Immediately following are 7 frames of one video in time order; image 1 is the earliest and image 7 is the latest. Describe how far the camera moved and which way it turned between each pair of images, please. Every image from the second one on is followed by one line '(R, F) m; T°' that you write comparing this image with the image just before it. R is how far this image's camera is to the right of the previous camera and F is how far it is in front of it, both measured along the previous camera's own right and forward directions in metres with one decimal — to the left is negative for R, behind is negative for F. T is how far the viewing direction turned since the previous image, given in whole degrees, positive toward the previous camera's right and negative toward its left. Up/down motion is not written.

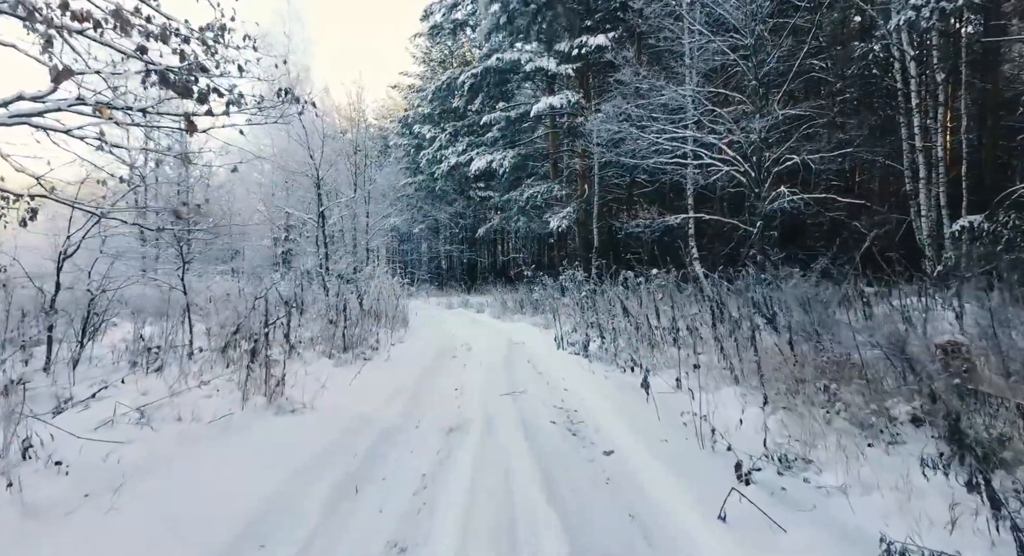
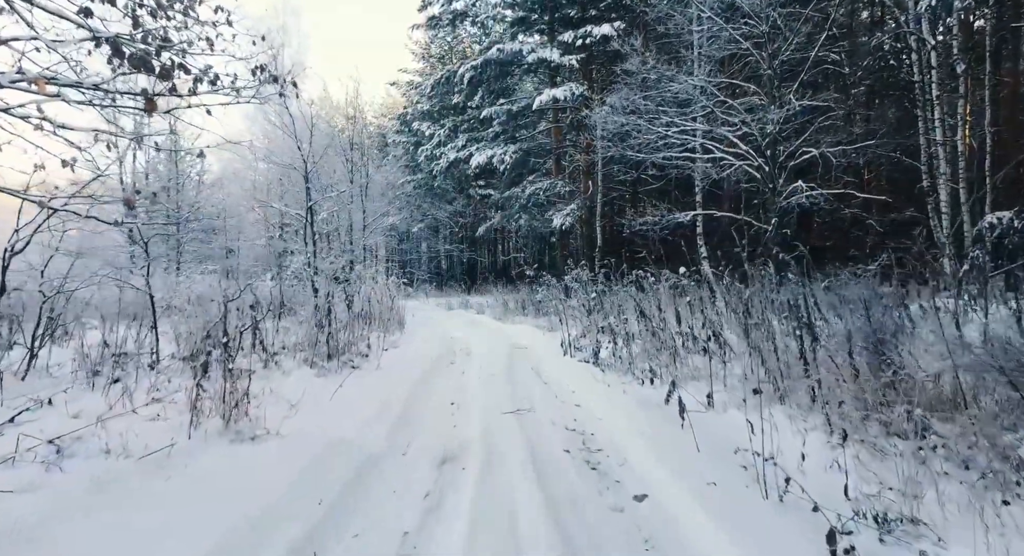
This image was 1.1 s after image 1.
(0.0, +0.7) m; 0°
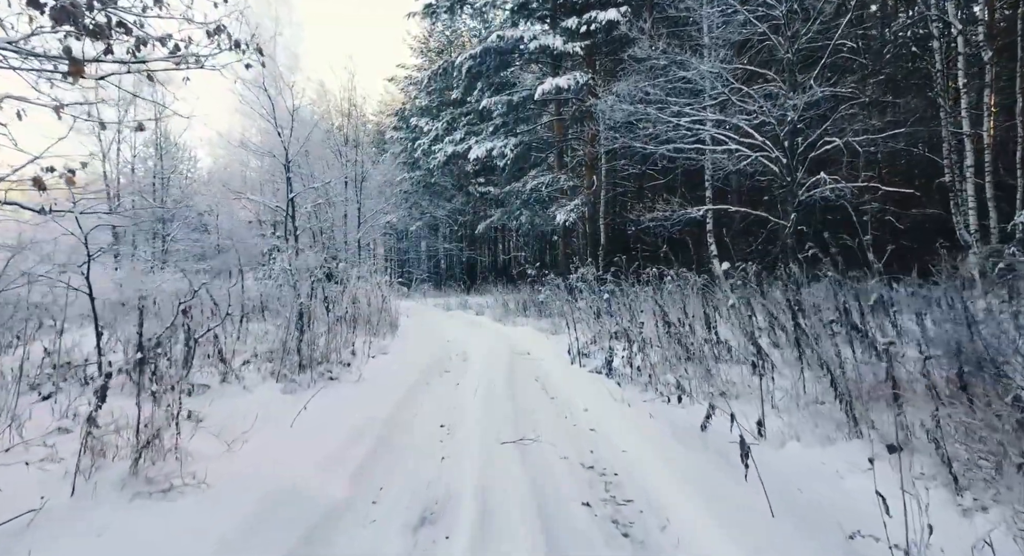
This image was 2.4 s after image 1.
(0.0, +0.8) m; 0°
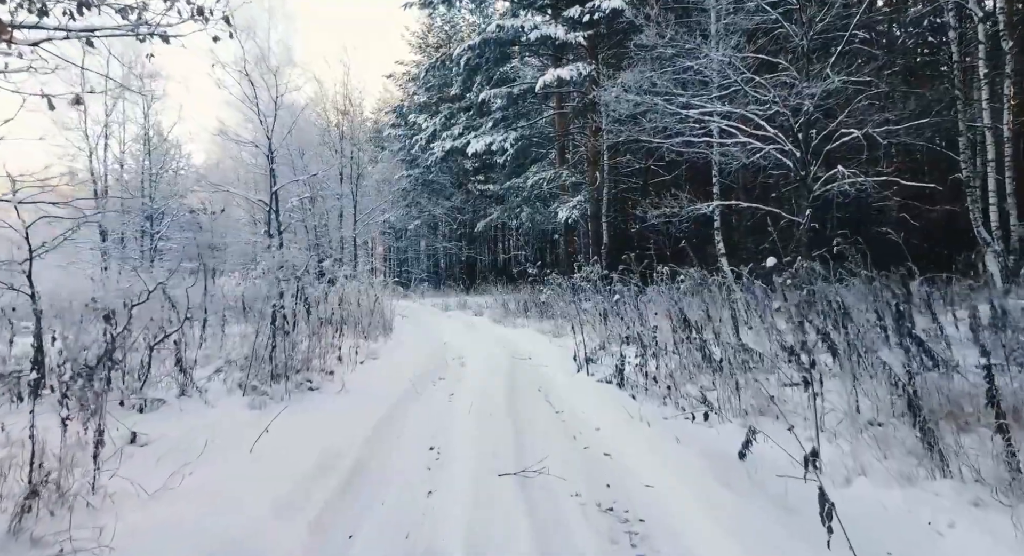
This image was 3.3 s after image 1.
(0.0, +0.6) m; 0°
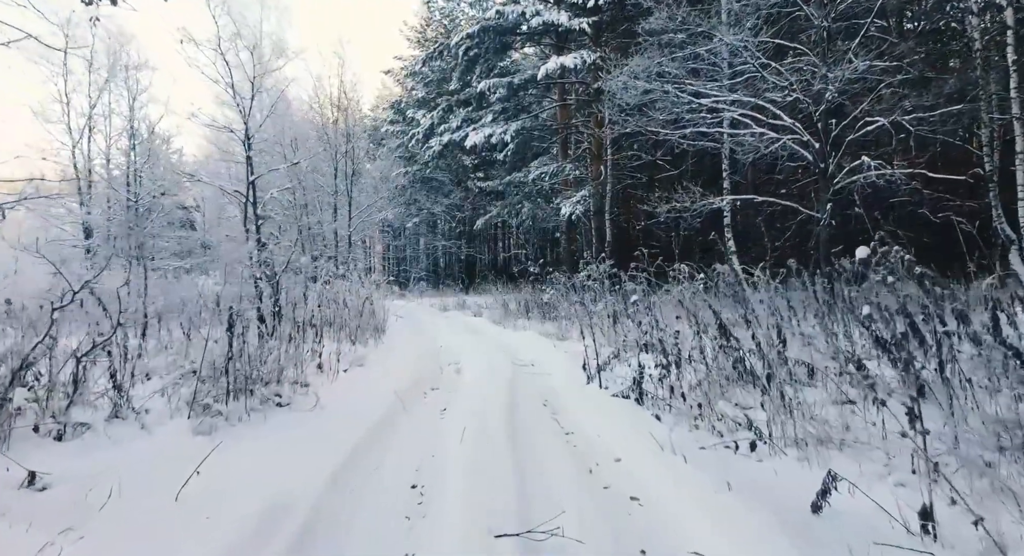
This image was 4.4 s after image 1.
(0.0, +0.7) m; 0°
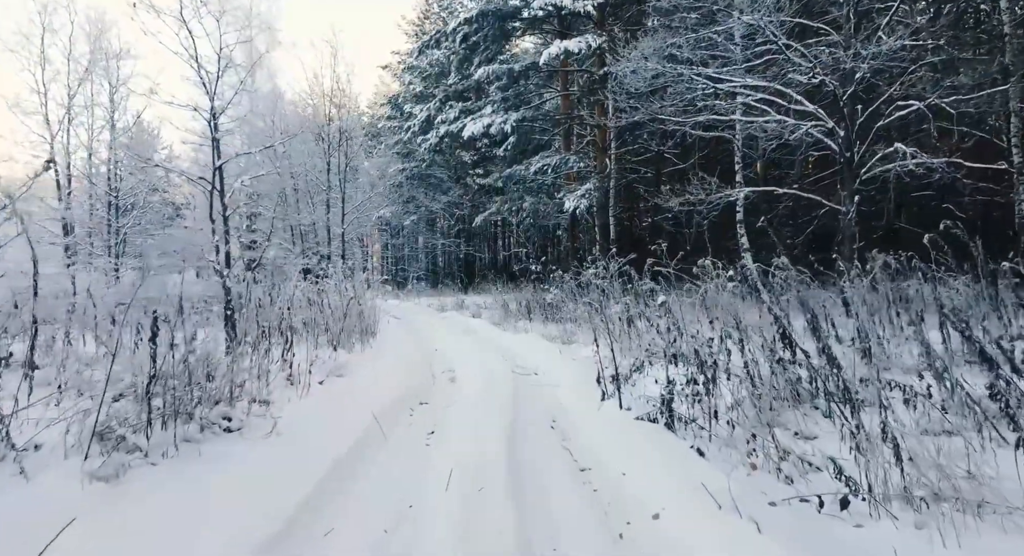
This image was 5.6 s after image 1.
(0.0, +0.8) m; 0°
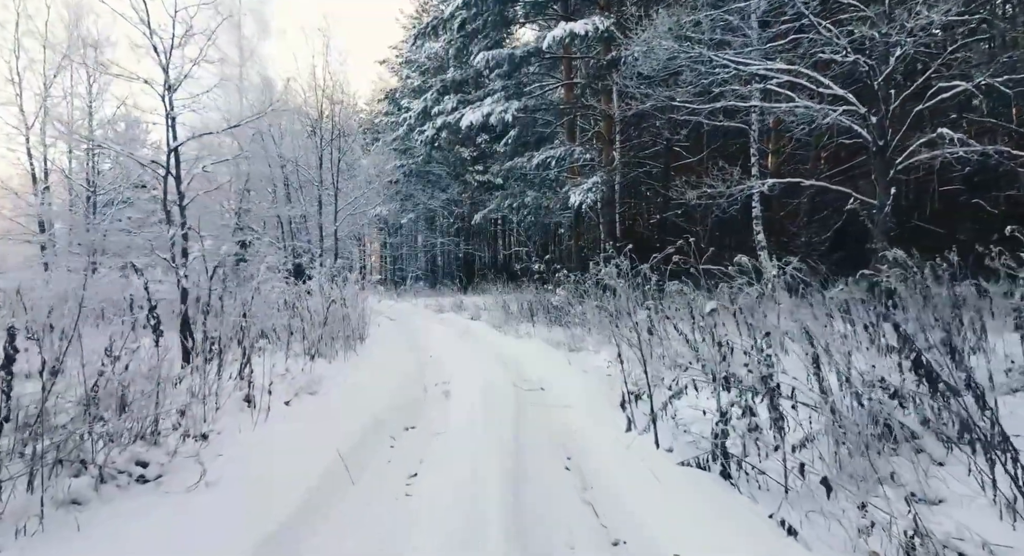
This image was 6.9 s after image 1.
(0.0, +0.9) m; 0°
